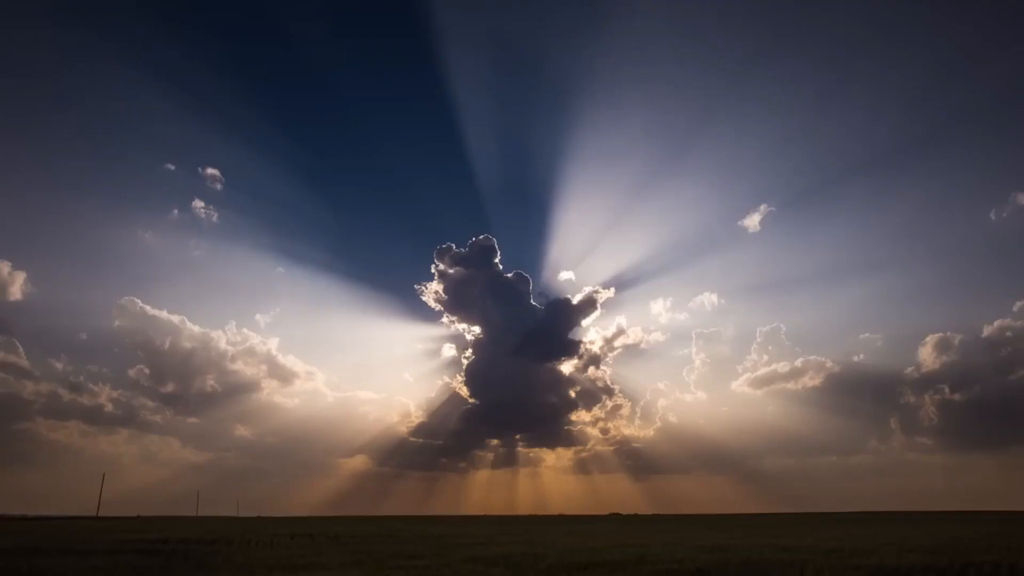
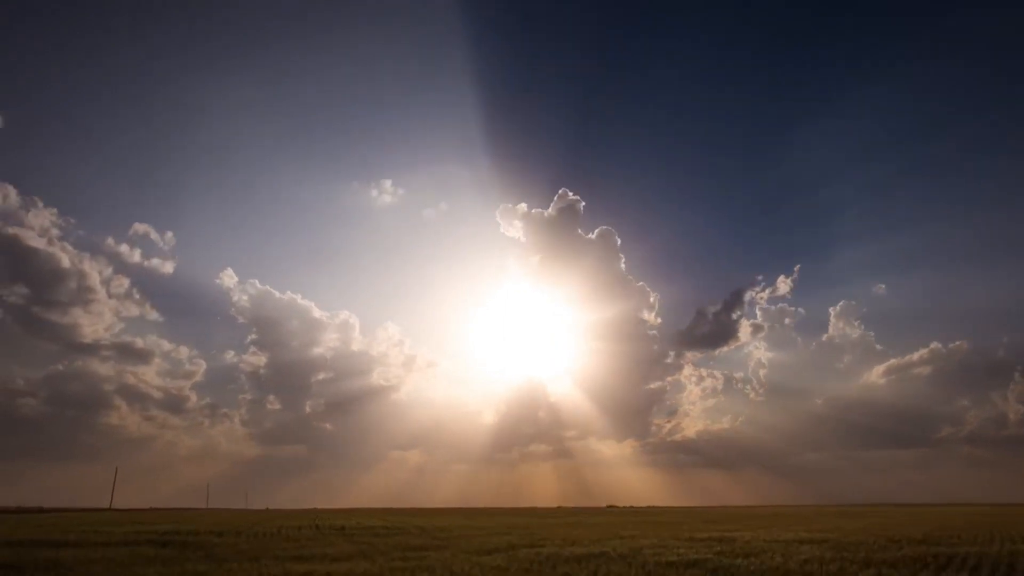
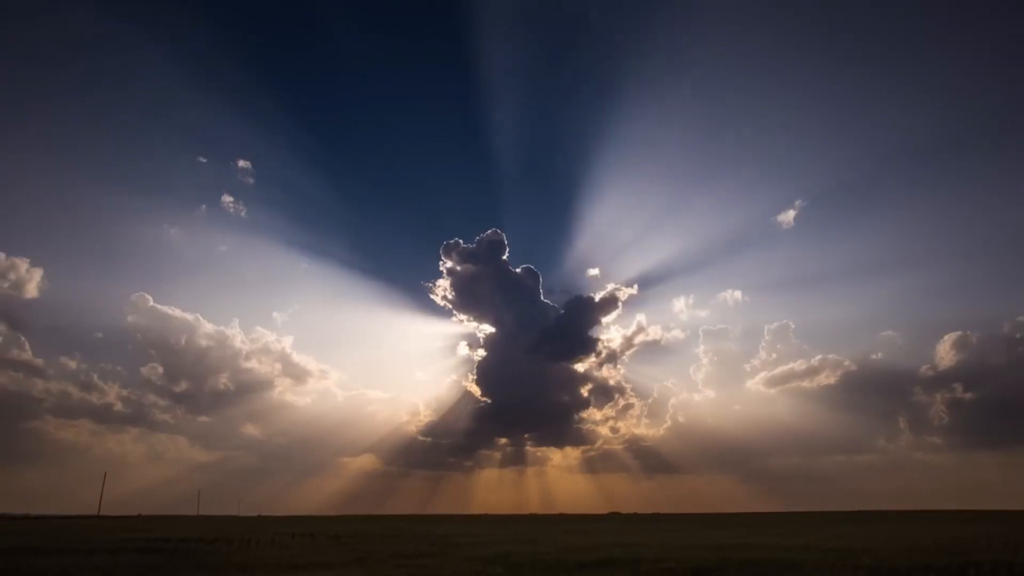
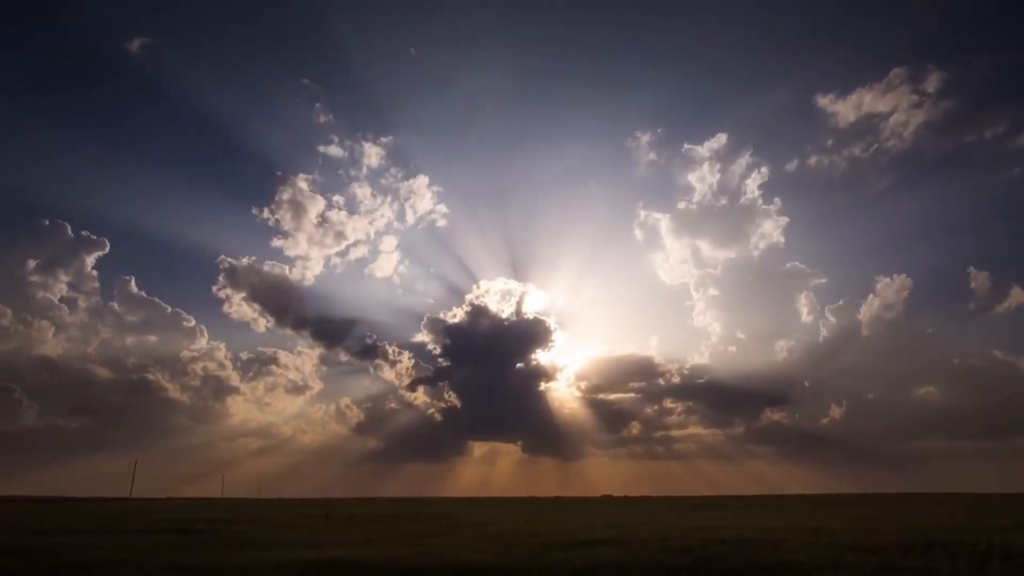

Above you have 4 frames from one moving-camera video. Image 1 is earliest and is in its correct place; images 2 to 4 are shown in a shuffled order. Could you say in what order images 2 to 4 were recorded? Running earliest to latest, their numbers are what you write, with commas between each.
3, 2, 4
